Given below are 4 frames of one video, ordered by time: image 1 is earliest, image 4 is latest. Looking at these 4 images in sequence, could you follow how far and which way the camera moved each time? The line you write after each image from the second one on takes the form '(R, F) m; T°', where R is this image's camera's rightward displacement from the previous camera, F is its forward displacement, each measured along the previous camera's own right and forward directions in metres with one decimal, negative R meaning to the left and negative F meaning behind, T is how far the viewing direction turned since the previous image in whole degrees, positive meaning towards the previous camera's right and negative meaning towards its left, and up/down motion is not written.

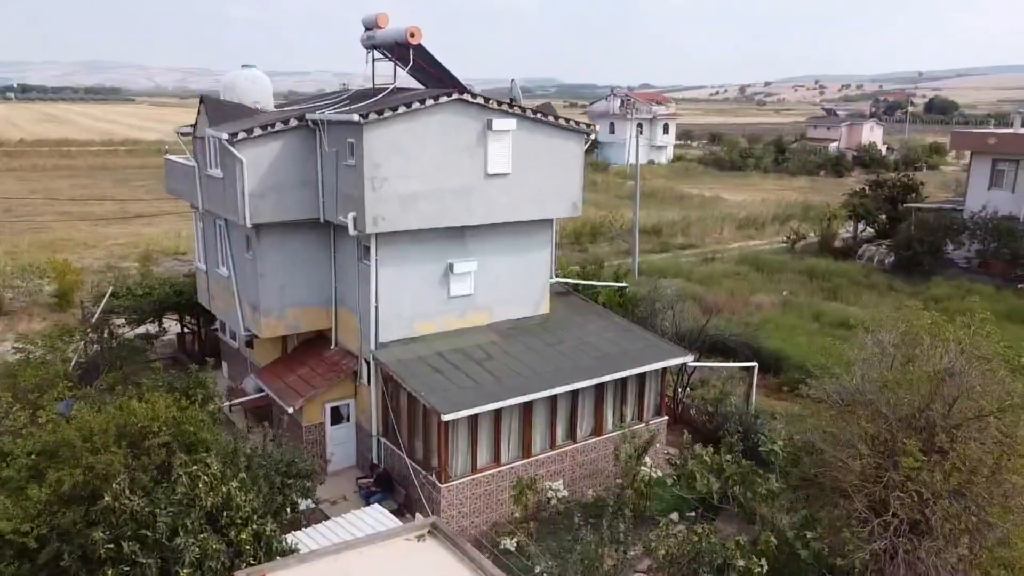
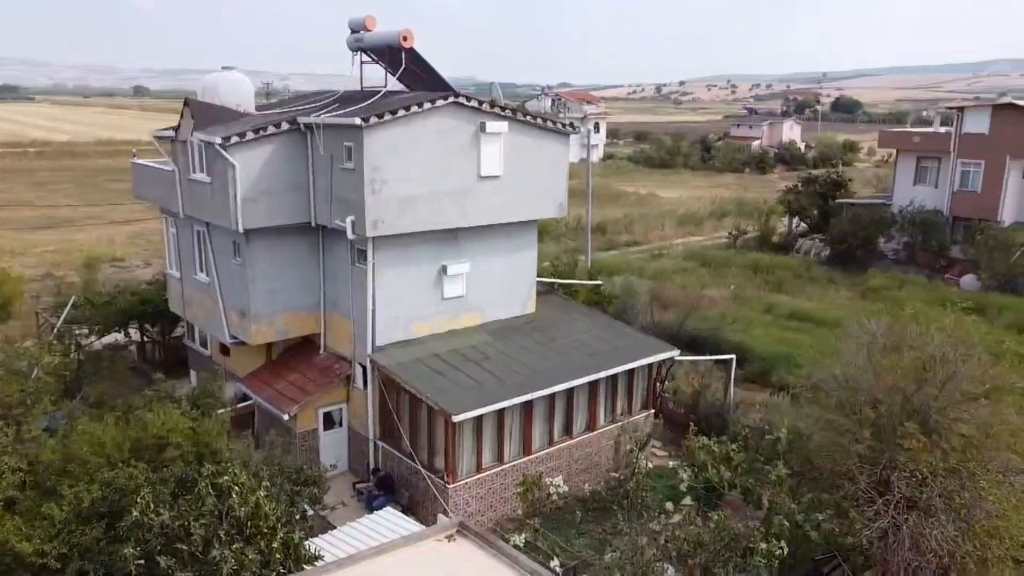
(-1.4, -0.2) m; +5°
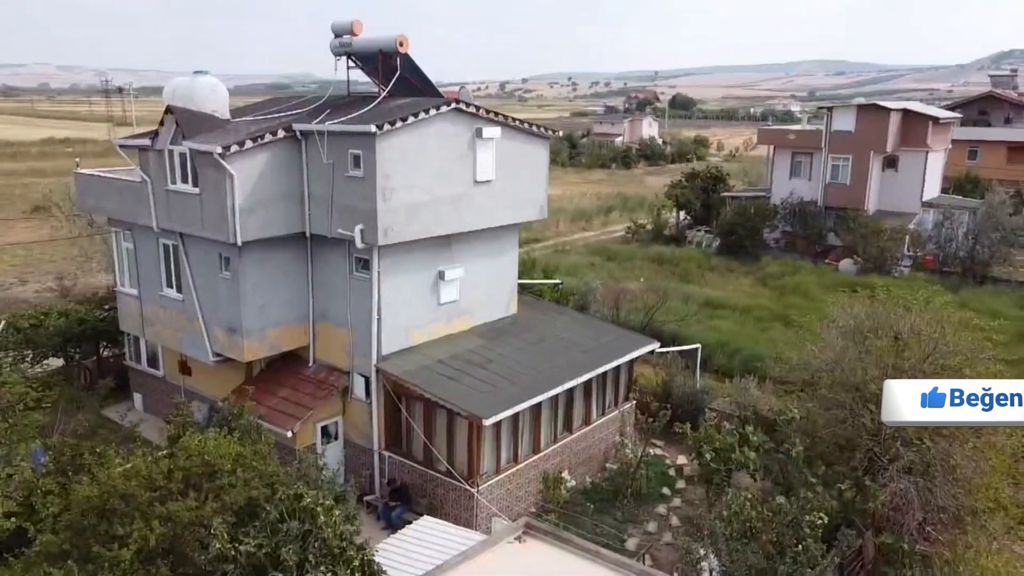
(-2.8, 0.0) m; +10°
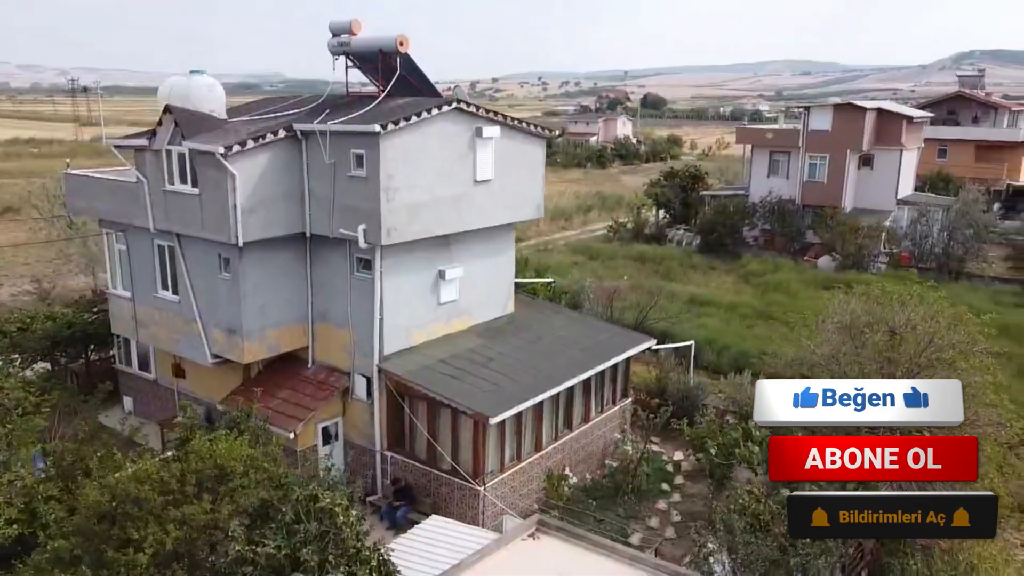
(-0.5, 0.0) m; +2°
